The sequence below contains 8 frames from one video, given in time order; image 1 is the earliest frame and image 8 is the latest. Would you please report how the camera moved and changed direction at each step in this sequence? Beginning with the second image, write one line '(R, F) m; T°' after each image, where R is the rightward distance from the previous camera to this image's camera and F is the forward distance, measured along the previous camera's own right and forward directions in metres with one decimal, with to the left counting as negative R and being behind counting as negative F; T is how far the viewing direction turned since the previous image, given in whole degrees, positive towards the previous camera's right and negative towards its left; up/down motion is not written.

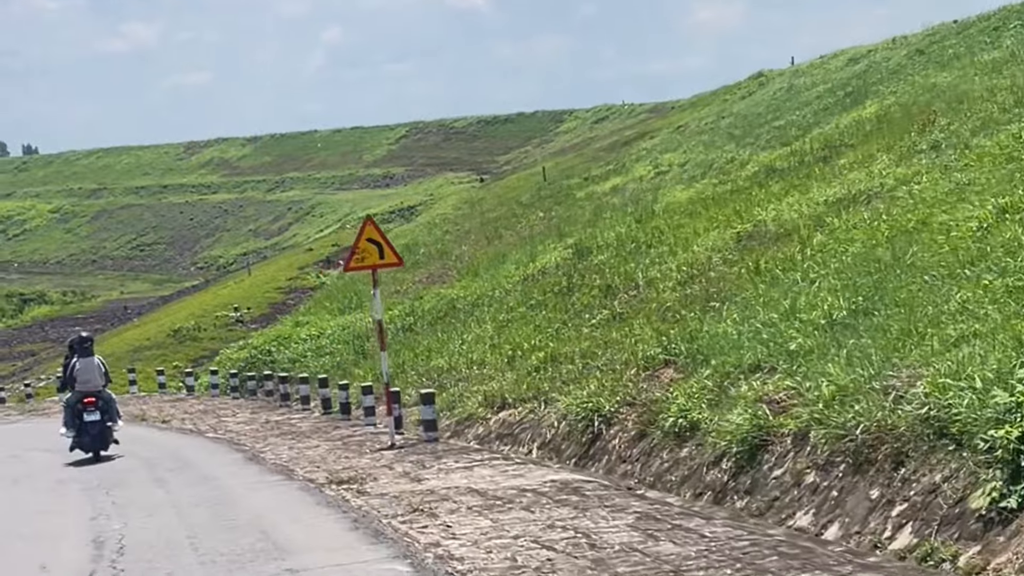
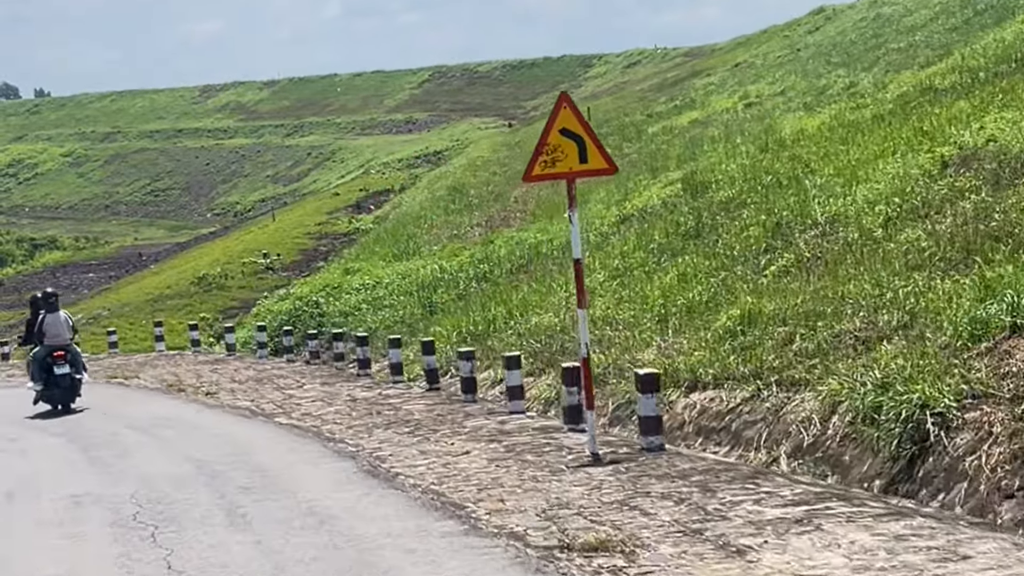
(-1.4, +5.2) m; 0°
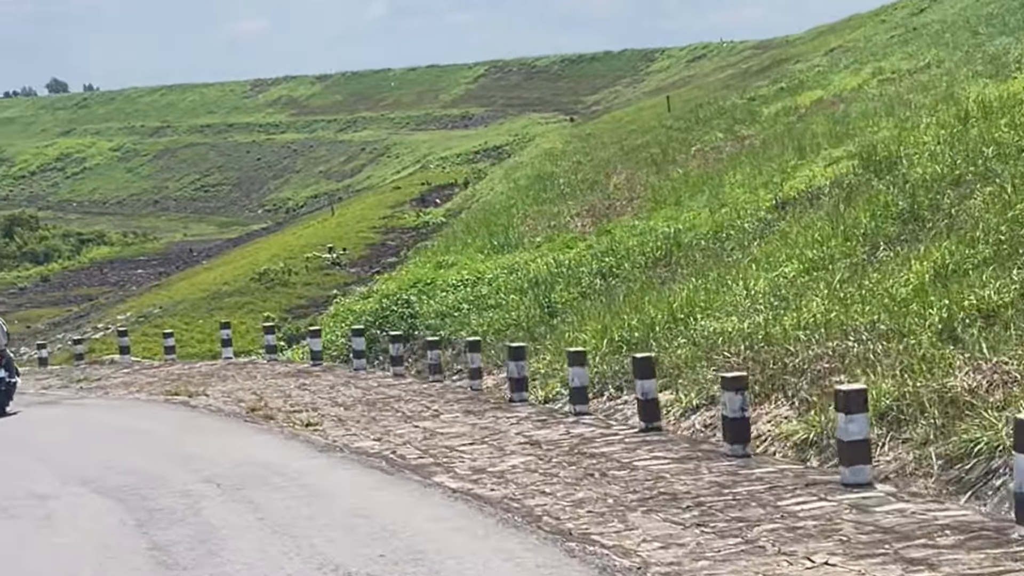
(-1.3, +4.8) m; -2°
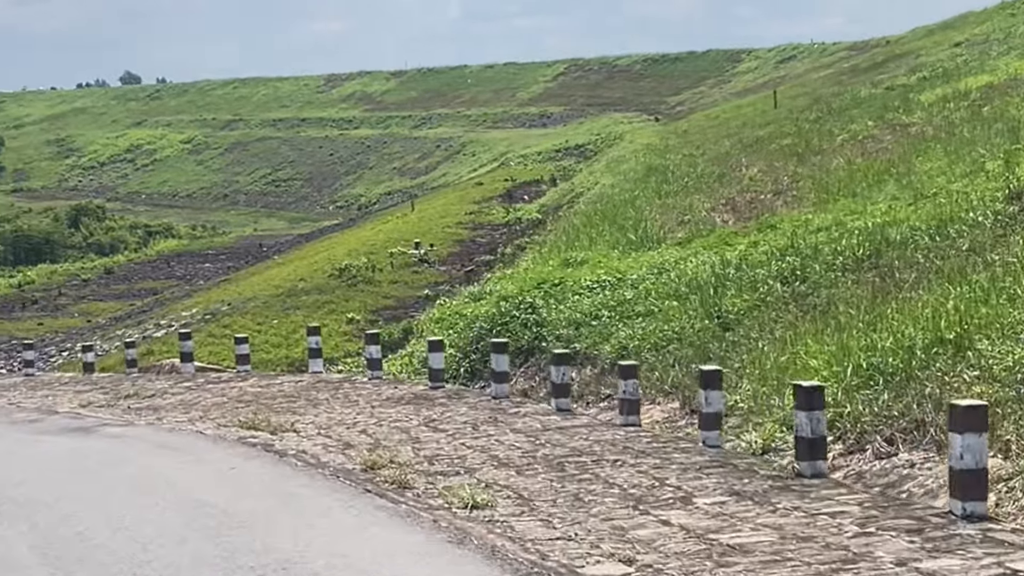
(-1.1, +4.9) m; -2°
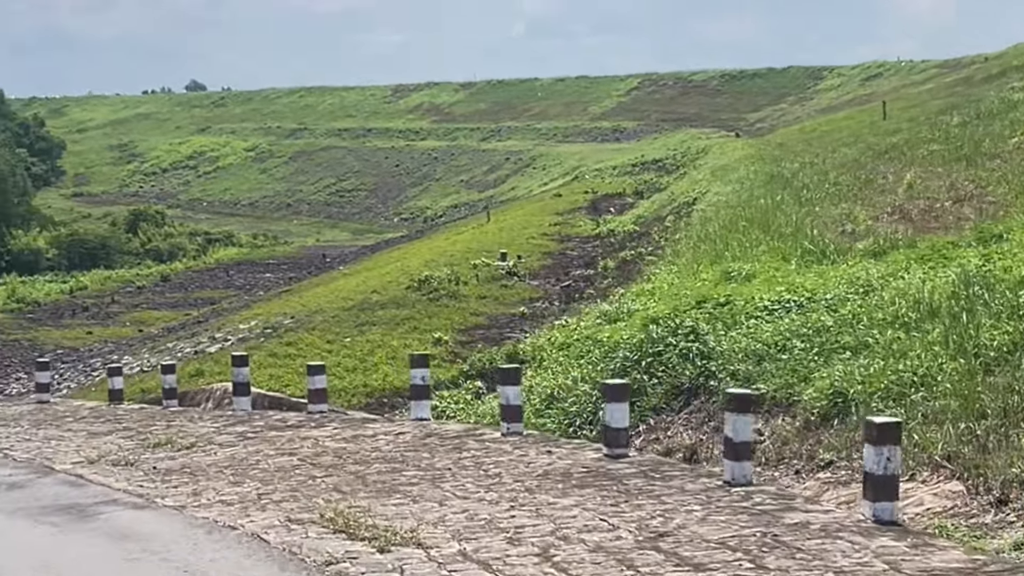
(-1.0, +5.1) m; -2°
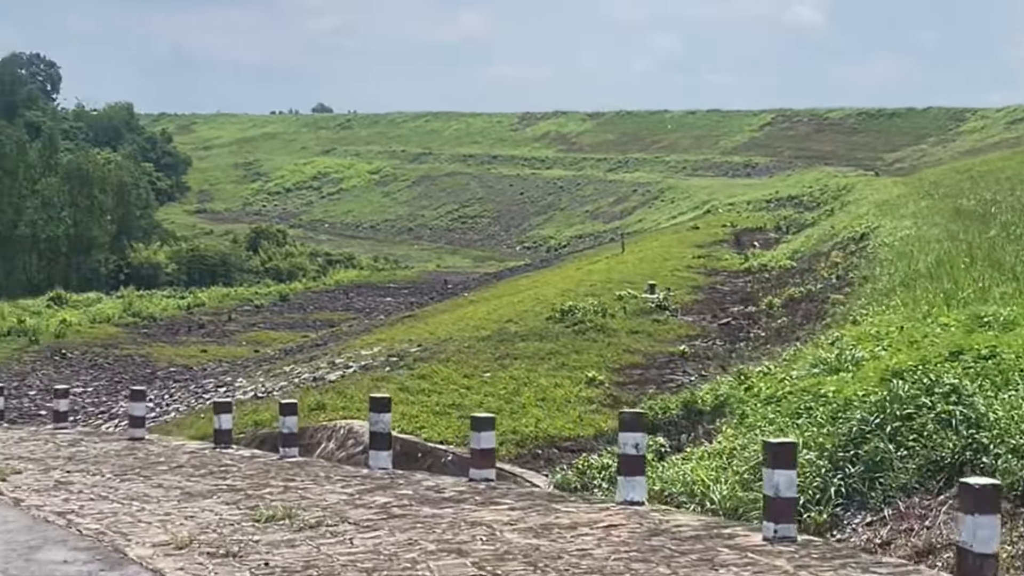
(-0.8, +3.4) m; -4°
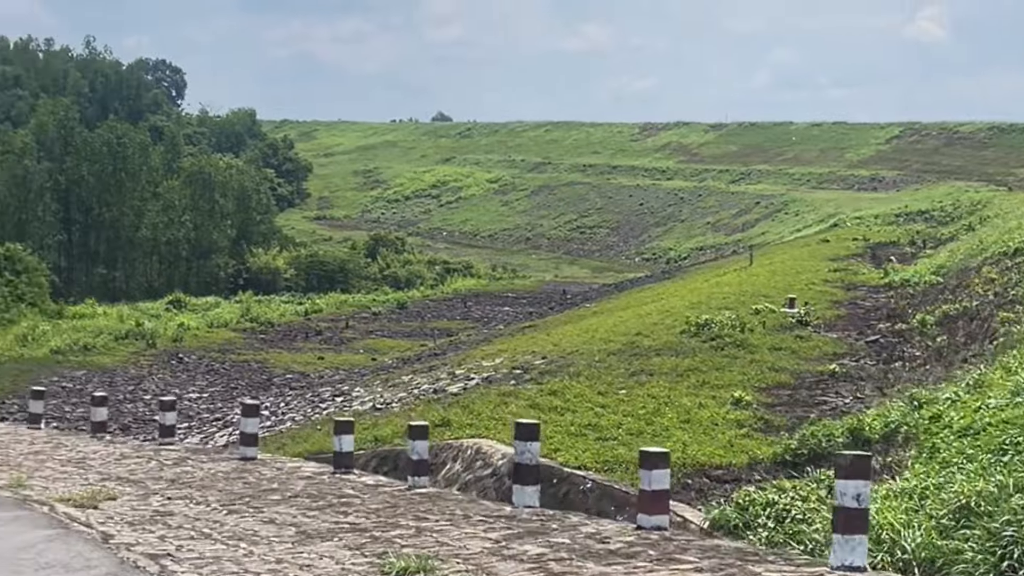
(-0.3, +1.7) m; -4°
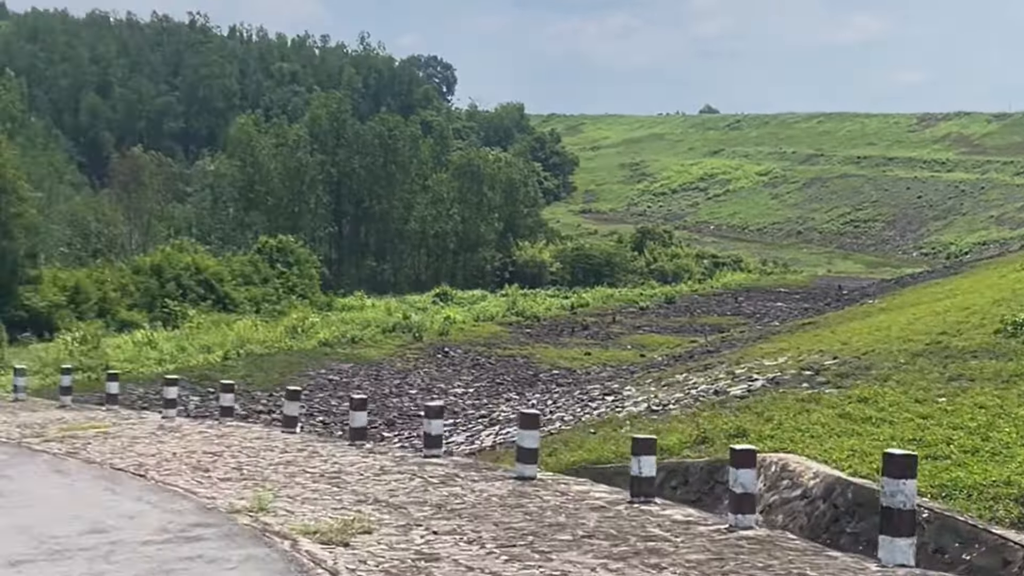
(-0.5, +2.2) m; -9°
